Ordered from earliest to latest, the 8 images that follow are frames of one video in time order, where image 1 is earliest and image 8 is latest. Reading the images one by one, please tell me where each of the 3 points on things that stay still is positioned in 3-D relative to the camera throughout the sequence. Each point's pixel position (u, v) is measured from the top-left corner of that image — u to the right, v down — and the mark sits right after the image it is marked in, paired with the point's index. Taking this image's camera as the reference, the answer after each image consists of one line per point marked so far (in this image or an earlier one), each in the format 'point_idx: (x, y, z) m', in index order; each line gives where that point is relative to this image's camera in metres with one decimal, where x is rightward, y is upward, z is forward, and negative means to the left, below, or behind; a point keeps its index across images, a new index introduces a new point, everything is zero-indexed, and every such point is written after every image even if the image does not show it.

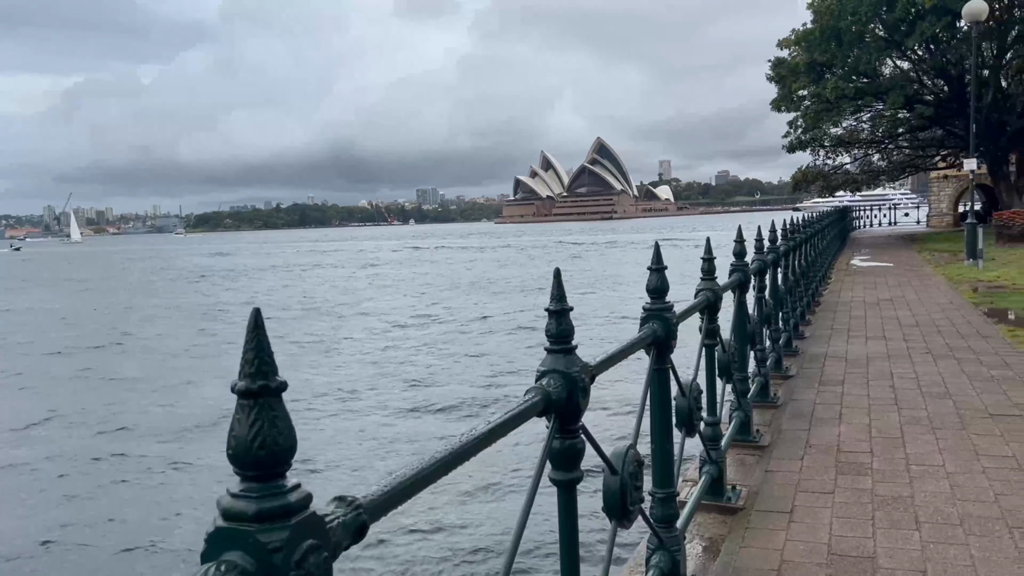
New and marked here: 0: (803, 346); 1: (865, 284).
0: (+2.9, -0.6, +8.2) m
1: (+5.8, +0.1, +13.7) m
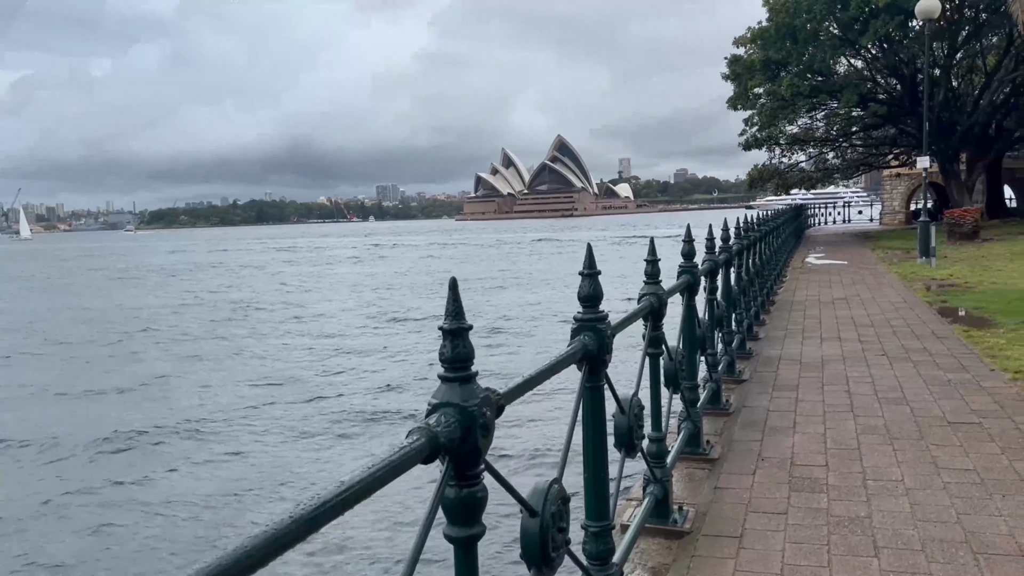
0: (+2.3, -0.6, +8.0) m
1: (+5.0, +0.1, +13.6) m
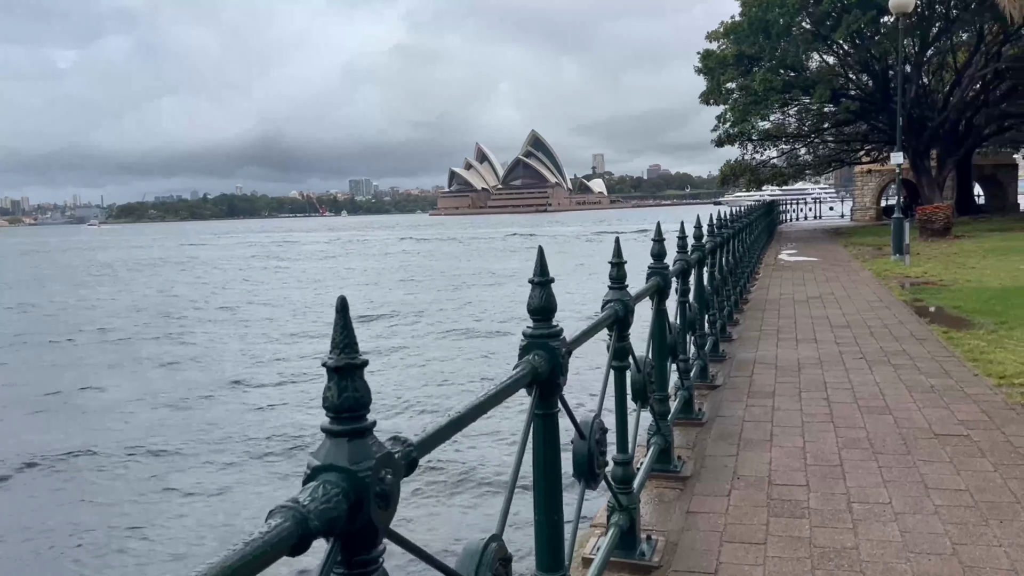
0: (+2.0, -0.6, +7.7) m
1: (+4.5, +0.1, +13.4) m
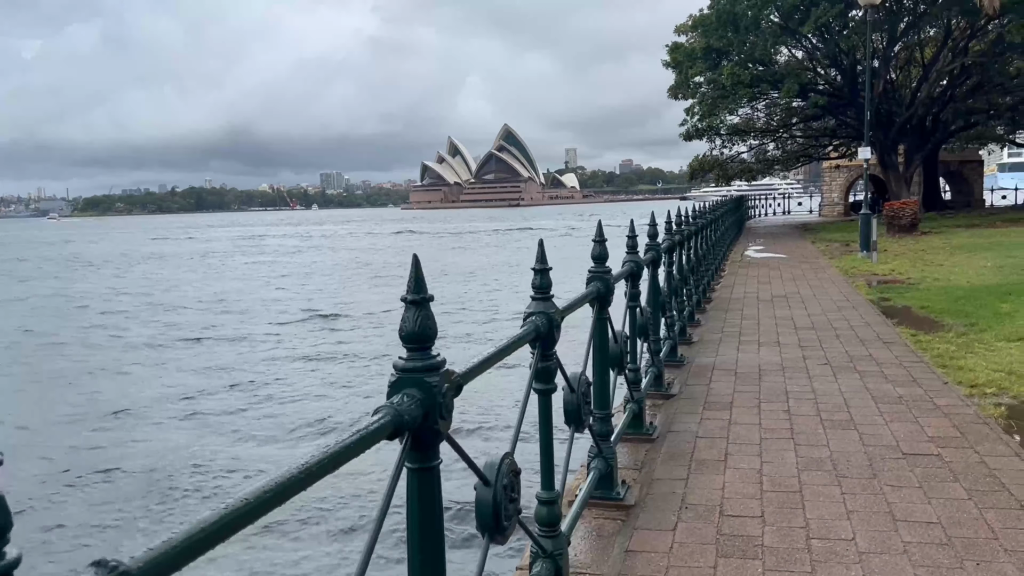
0: (+1.5, -0.6, +7.3) m
1: (+3.8, +0.2, +13.0) m
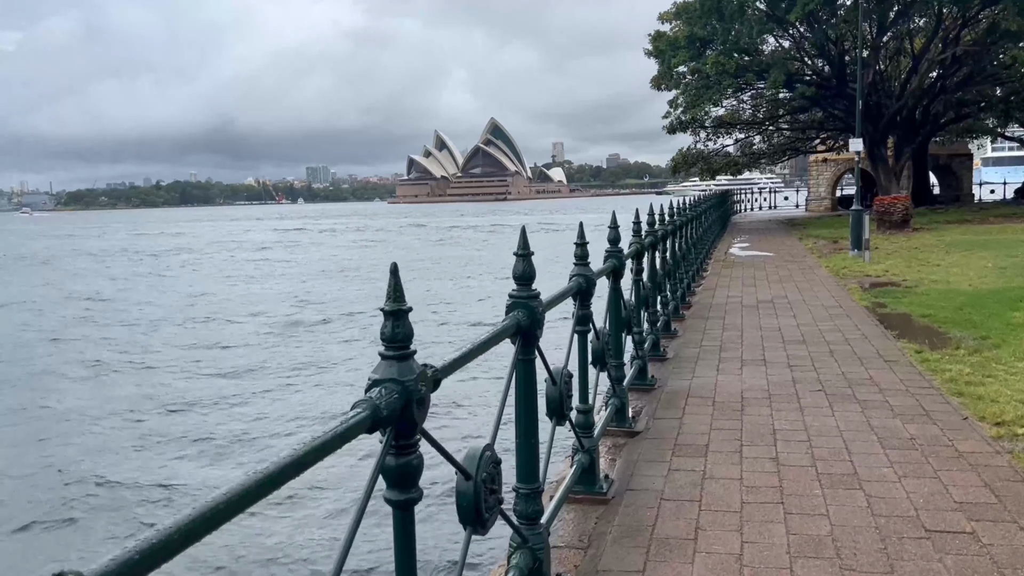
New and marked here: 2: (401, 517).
0: (+1.1, -0.6, +6.3) m
1: (+3.3, +0.1, +12.1) m
2: (-0.2, -0.5, +1.9) m
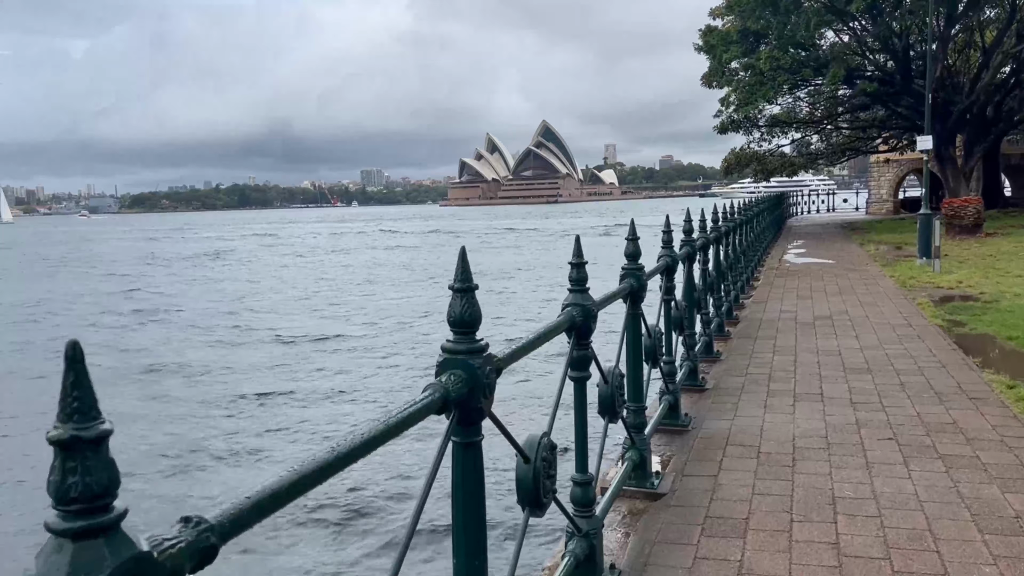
0: (+1.2, -0.8, +5.3) m
1: (+3.7, 0.0, +11.0) m
2: (-0.5, -0.6, +1.0) m
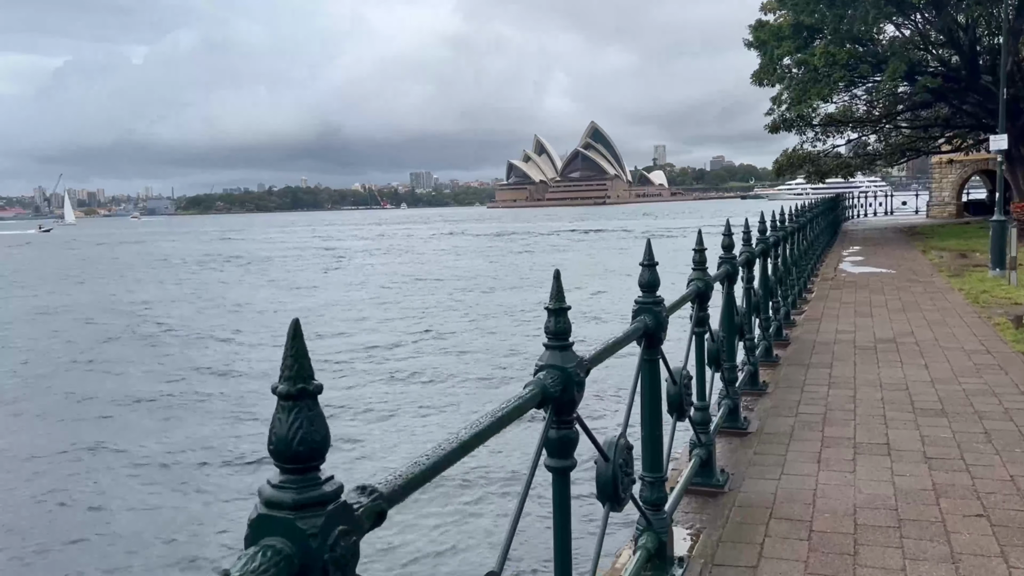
0: (+1.2, -0.9, +4.5) m
1: (+4.1, -0.2, +9.9) m
2: (-0.7, -0.7, +0.2) m
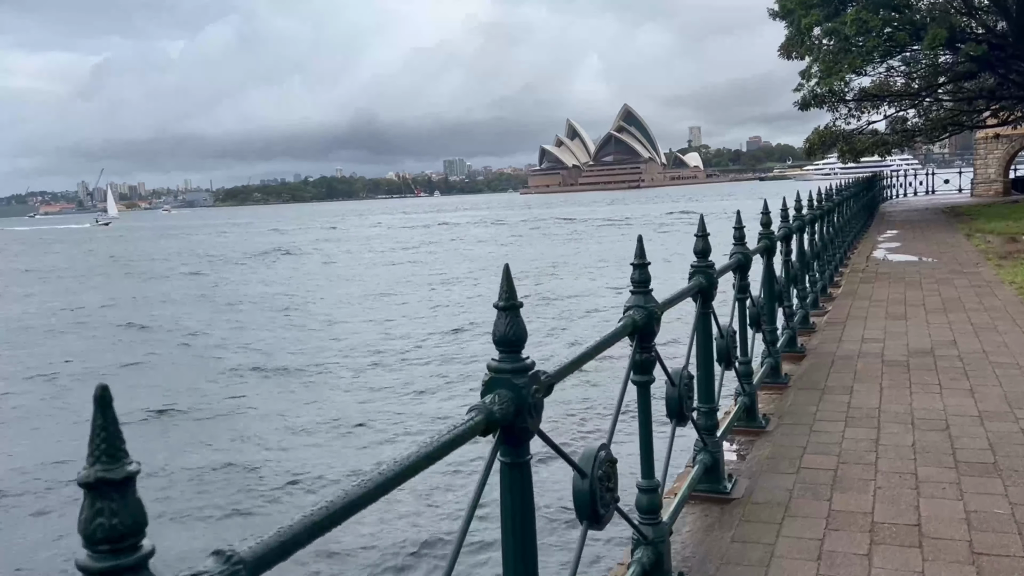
0: (+0.7, -1.0, +3.2) m
1: (+3.8, -0.2, +8.6) m
2: (-1.3, -0.9, -1.0) m
